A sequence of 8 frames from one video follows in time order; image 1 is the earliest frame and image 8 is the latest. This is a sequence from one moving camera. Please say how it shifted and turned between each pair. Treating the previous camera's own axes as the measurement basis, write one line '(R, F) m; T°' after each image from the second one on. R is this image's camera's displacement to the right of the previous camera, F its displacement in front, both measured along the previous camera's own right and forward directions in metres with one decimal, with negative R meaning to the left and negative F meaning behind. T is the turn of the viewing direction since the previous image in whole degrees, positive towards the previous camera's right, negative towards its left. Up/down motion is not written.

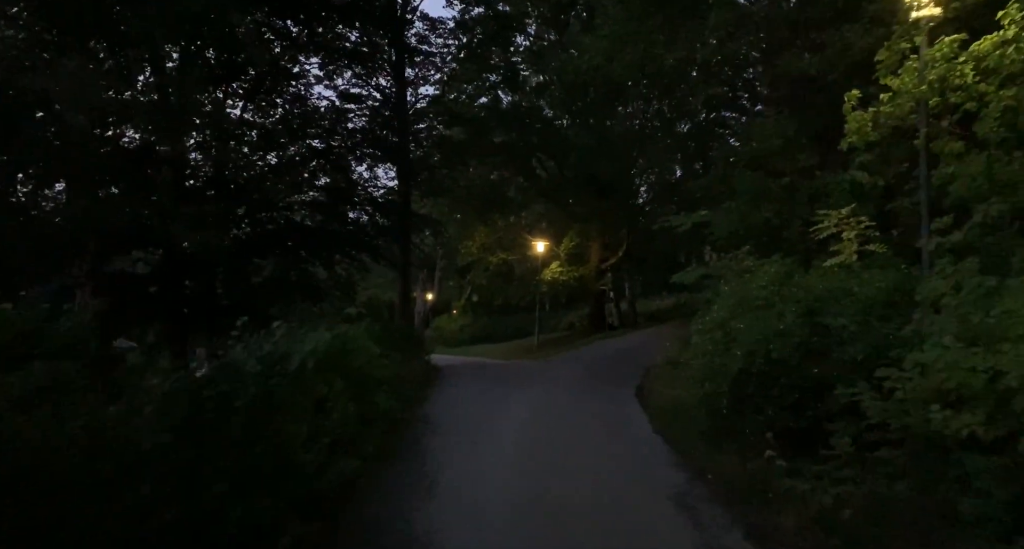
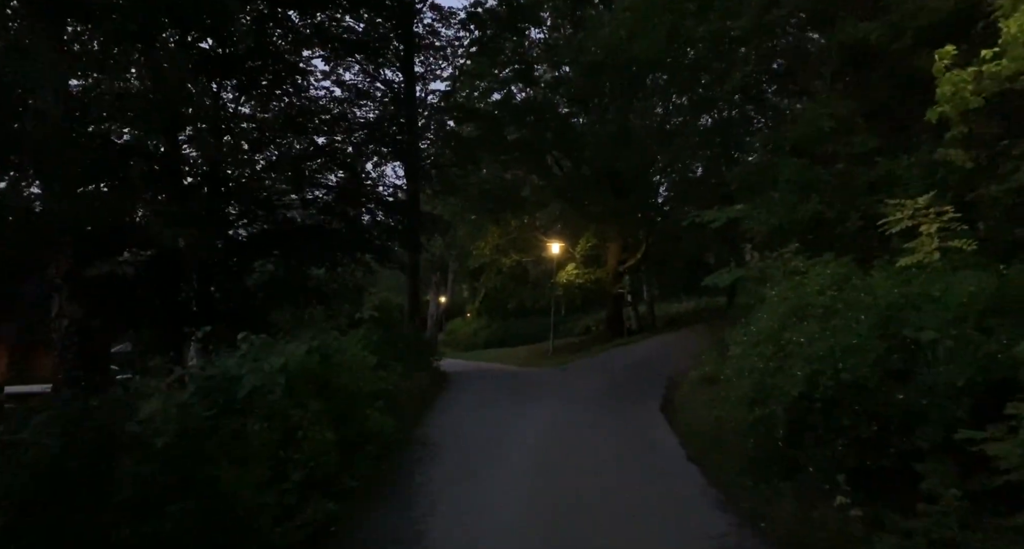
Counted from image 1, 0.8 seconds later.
(0.0, +0.9) m; -1°
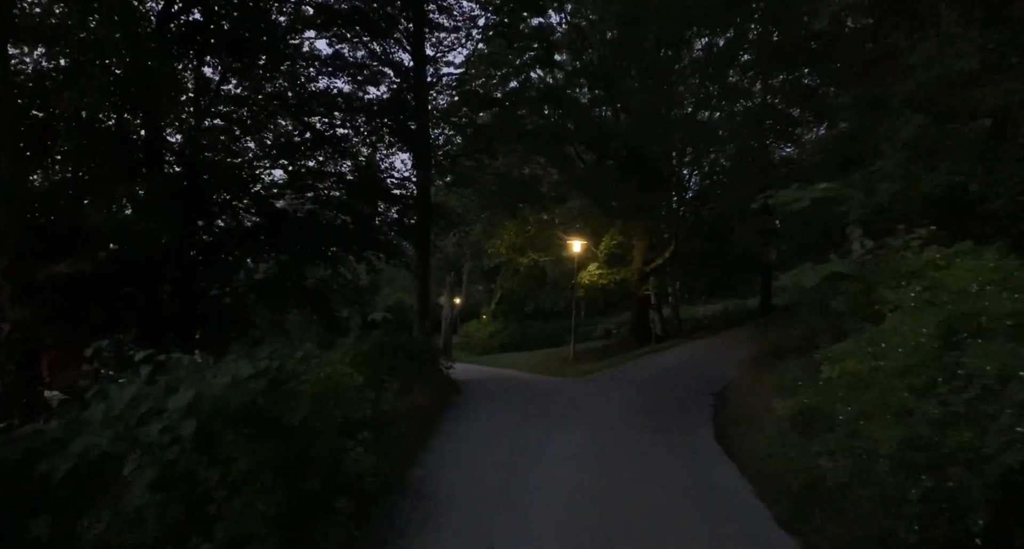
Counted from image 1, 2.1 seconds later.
(0.0, +1.5) m; -1°
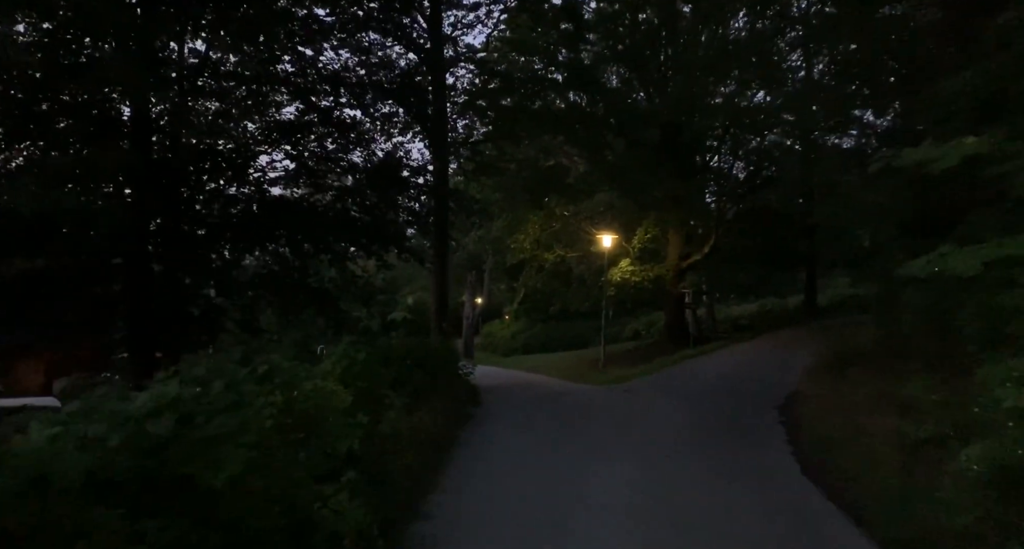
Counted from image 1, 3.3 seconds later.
(-0.1, +1.4) m; -2°
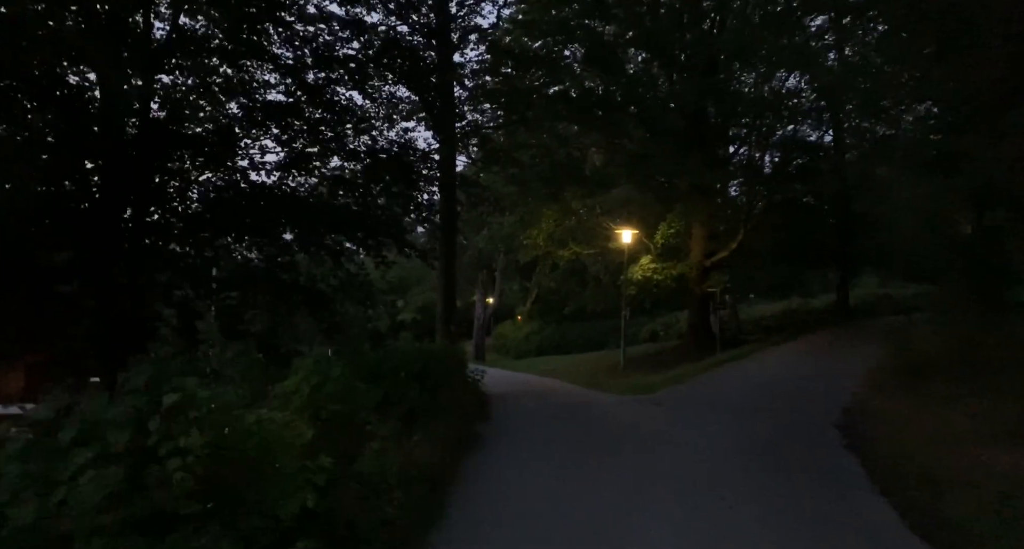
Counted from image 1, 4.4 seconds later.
(0.0, +1.2) m; -1°
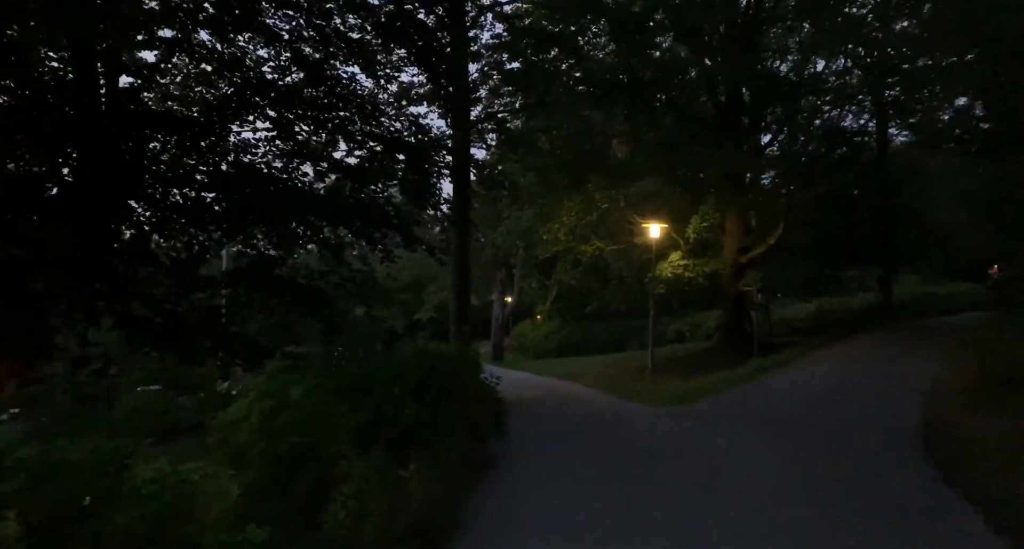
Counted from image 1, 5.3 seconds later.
(0.0, +1.1) m; -1°
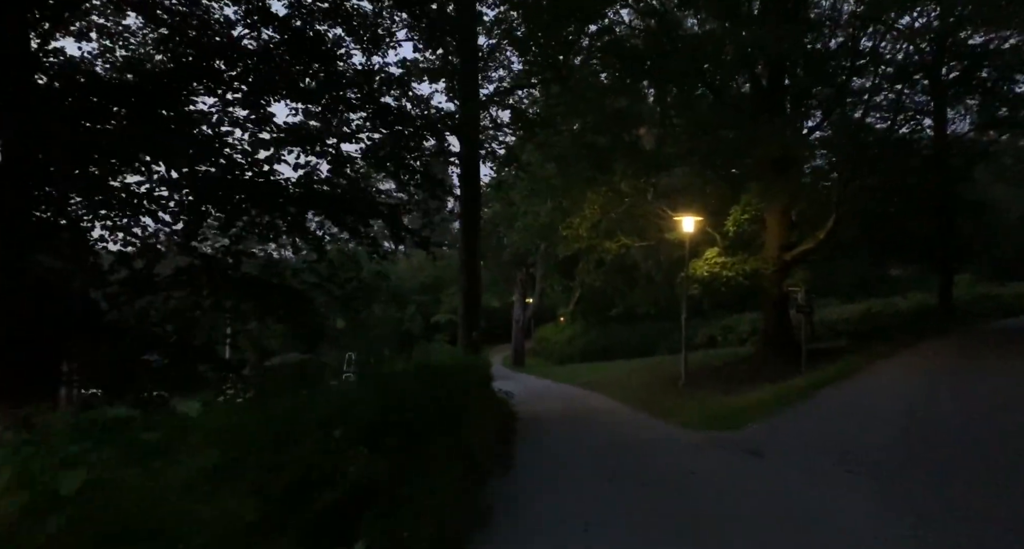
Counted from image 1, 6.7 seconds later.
(+0.1, +1.6) m; -2°
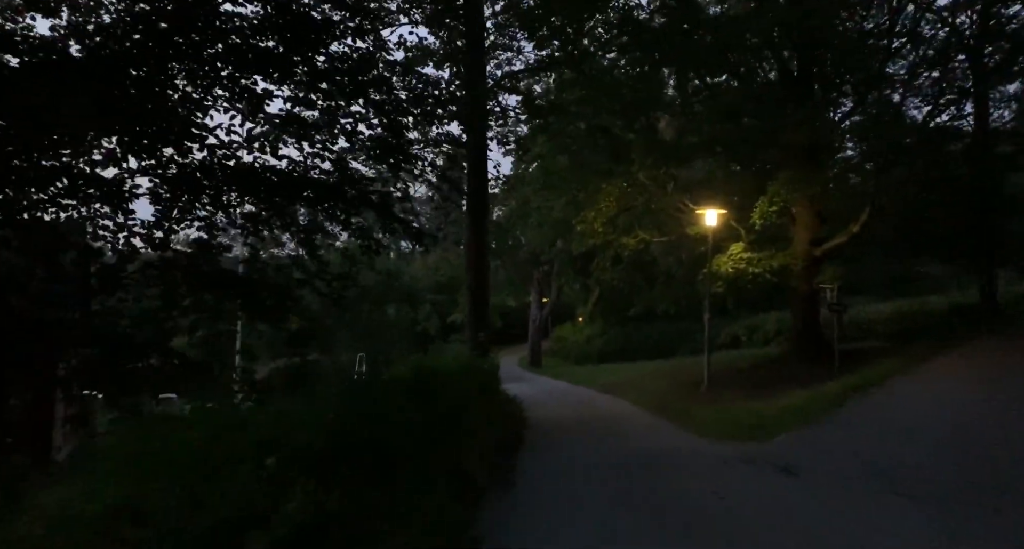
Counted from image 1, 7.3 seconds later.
(+0.2, +0.8) m; -2°
